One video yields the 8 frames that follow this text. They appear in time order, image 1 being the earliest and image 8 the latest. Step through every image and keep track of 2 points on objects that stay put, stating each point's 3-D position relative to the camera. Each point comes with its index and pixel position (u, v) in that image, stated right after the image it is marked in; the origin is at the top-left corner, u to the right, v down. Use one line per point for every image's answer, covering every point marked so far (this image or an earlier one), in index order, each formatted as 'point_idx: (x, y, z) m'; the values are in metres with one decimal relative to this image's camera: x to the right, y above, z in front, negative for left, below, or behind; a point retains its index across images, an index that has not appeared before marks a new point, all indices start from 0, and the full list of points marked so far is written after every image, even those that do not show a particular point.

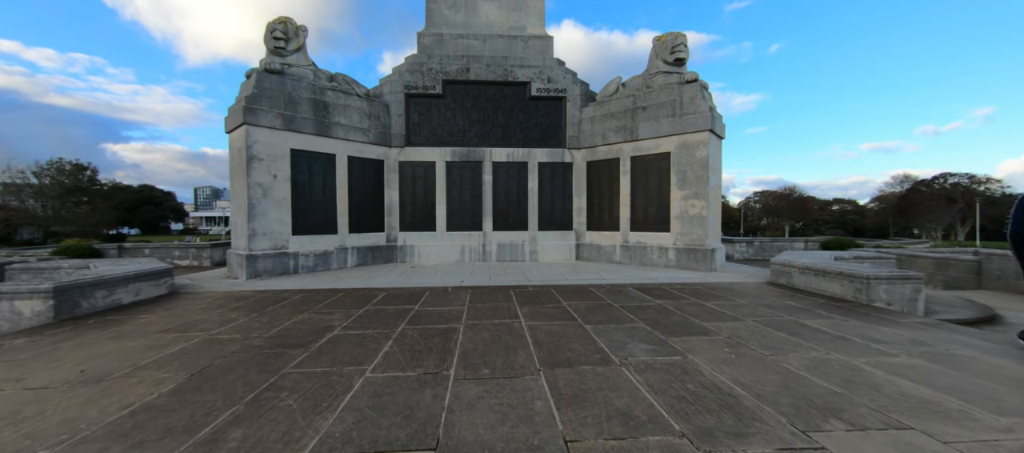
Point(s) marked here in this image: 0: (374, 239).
0: (-5.6, -0.5, +13.2) m
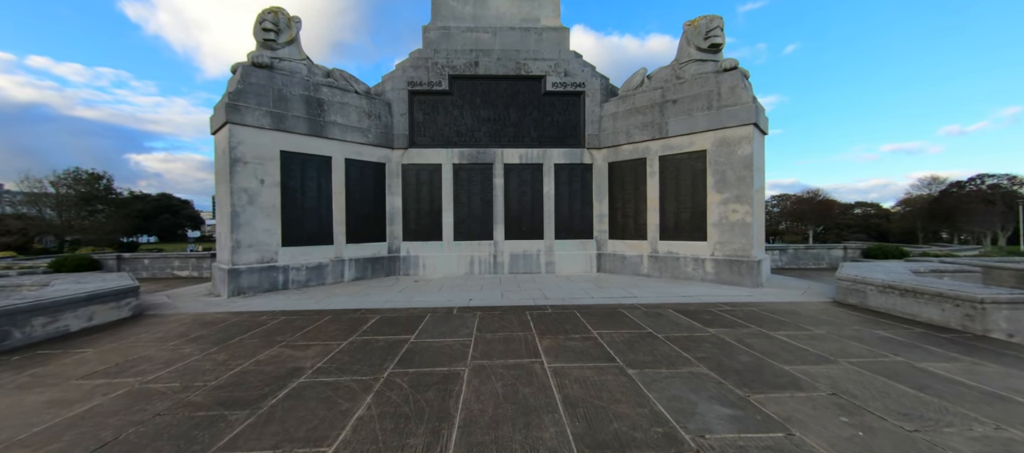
0: (-5.1, -0.9, +12.0) m
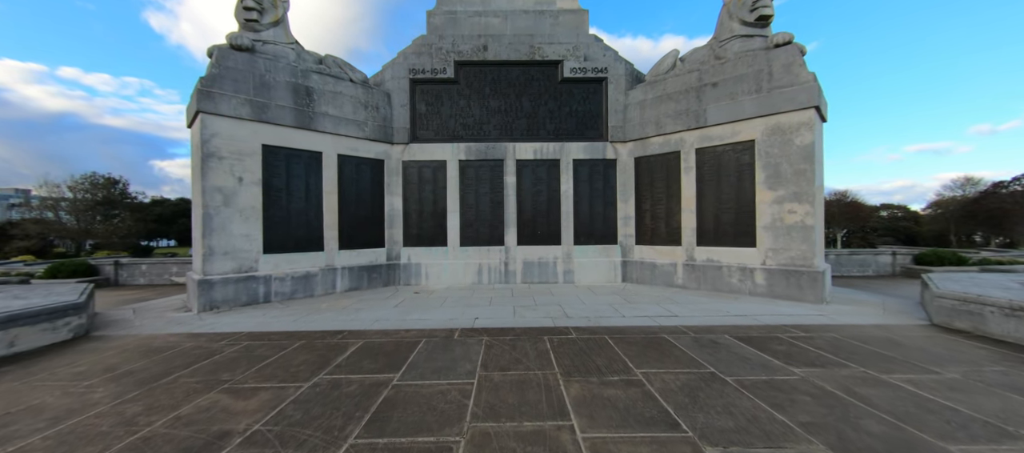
0: (-4.7, -1.0, +10.7) m
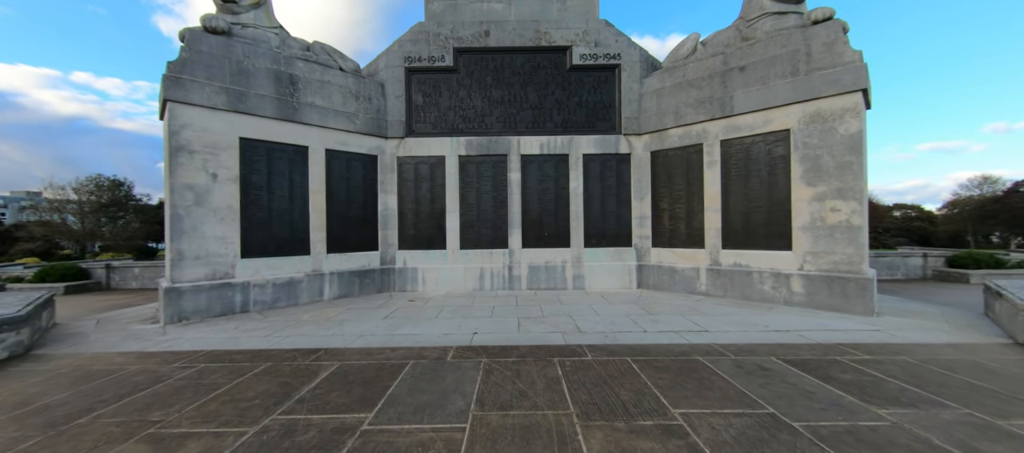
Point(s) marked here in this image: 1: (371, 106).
0: (-4.5, -1.0, +9.9) m
1: (-4.4, +3.8, +10.1) m
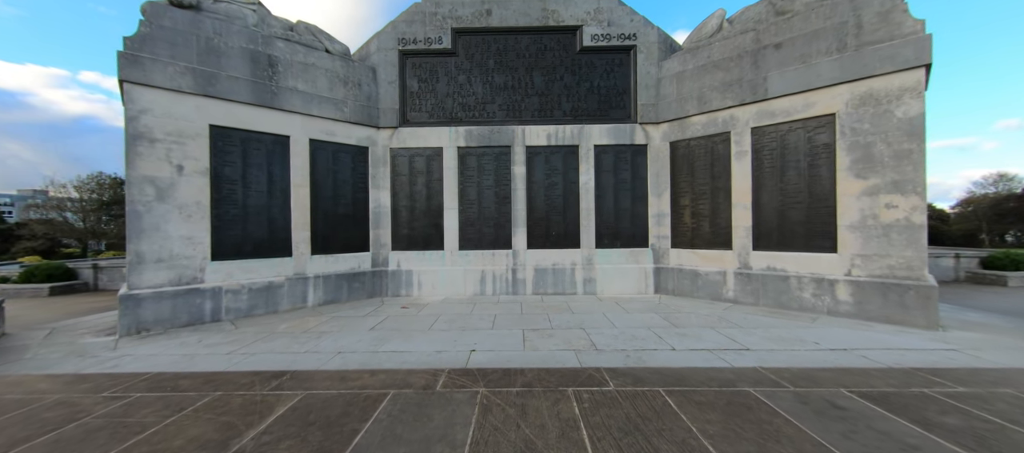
0: (-4.4, -1.0, +9.0) m
1: (-4.3, +3.8, +9.2) m
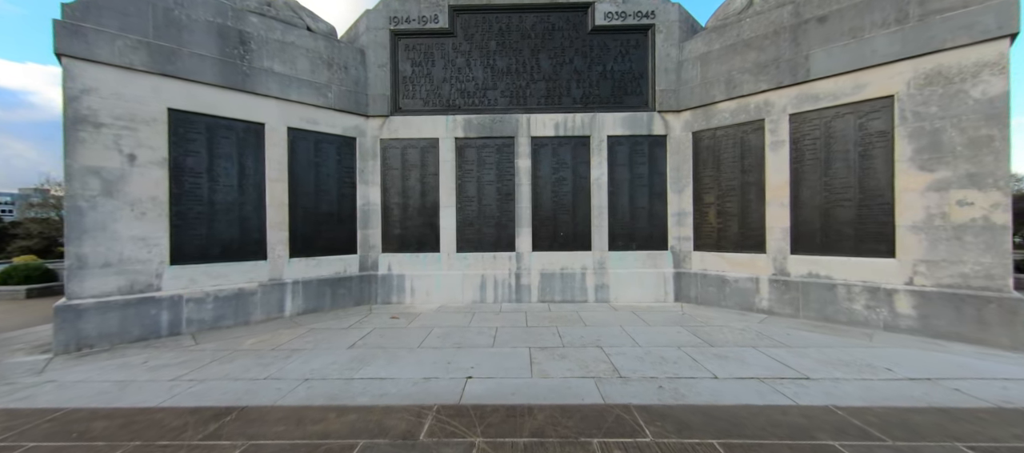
0: (-4.3, -1.0, +8.0) m
1: (-4.2, +3.8, +8.2) m
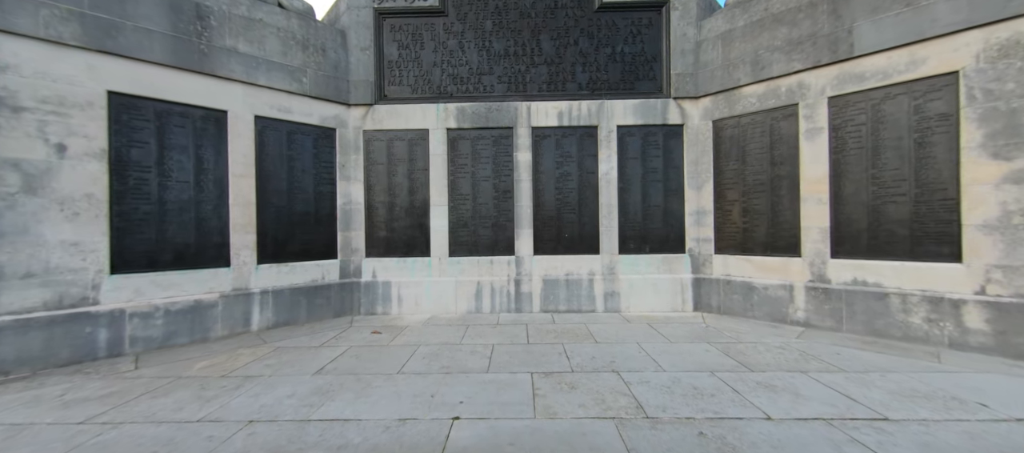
0: (-4.3, -1.0, +7.2) m
1: (-4.2, +3.8, +7.3) m
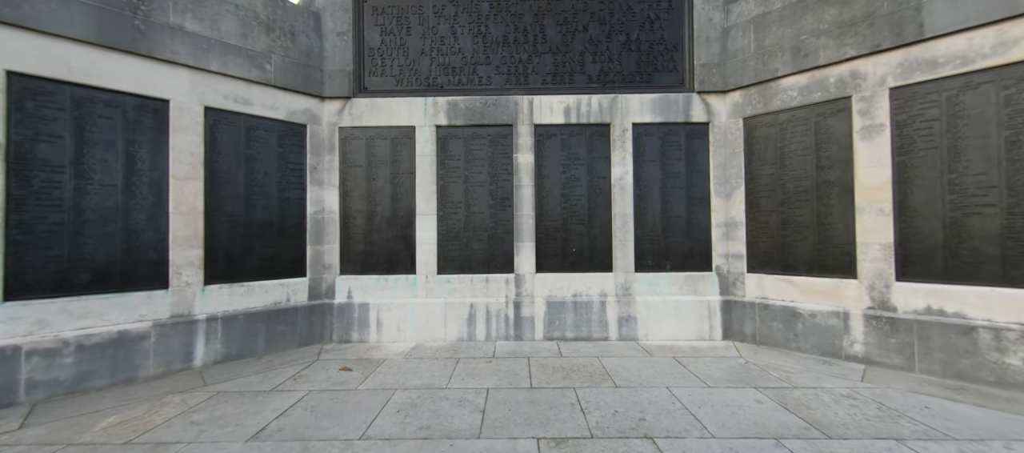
0: (-4.4, -1.3, +6.0) m
1: (-4.2, +3.5, +6.3) m
